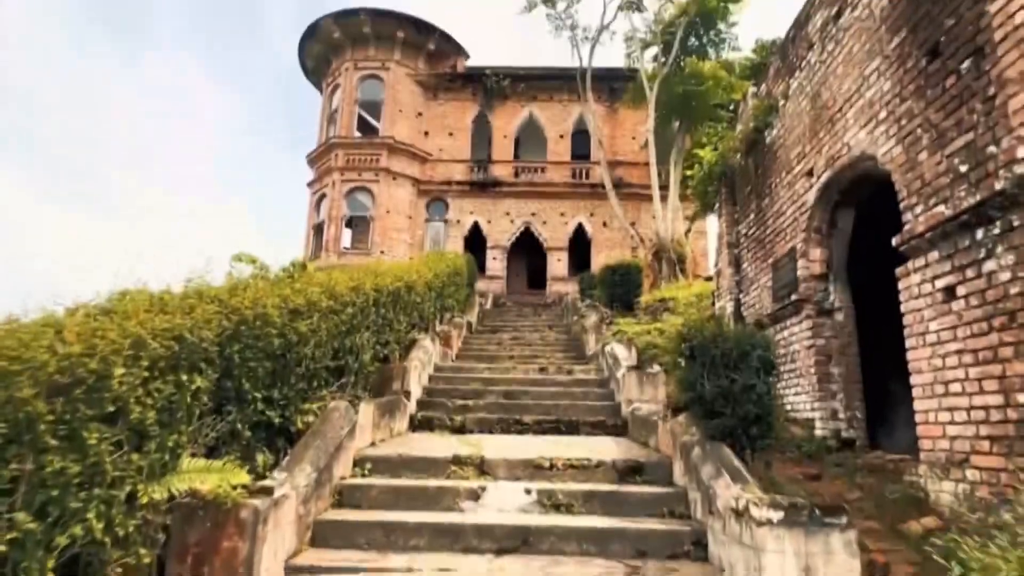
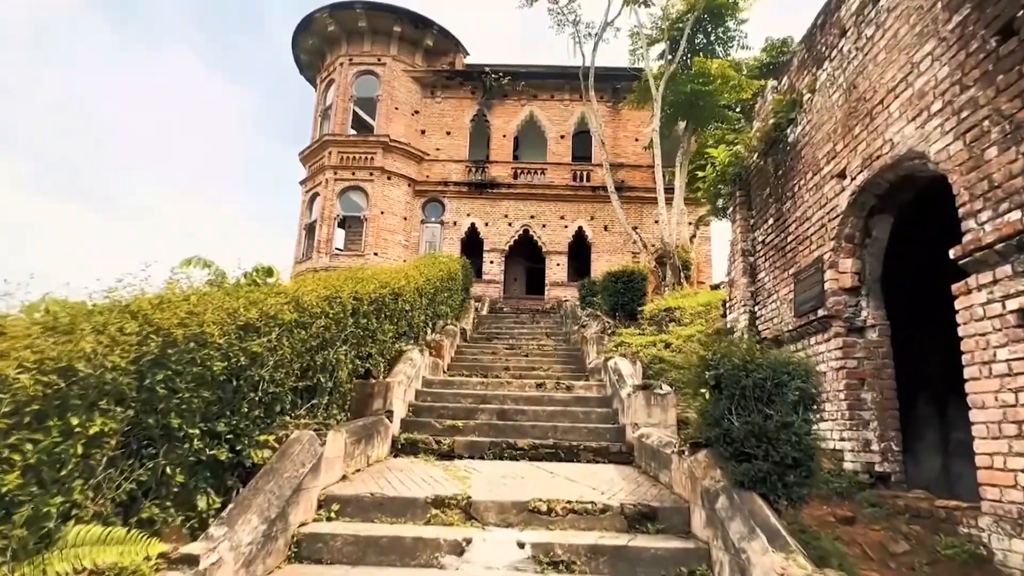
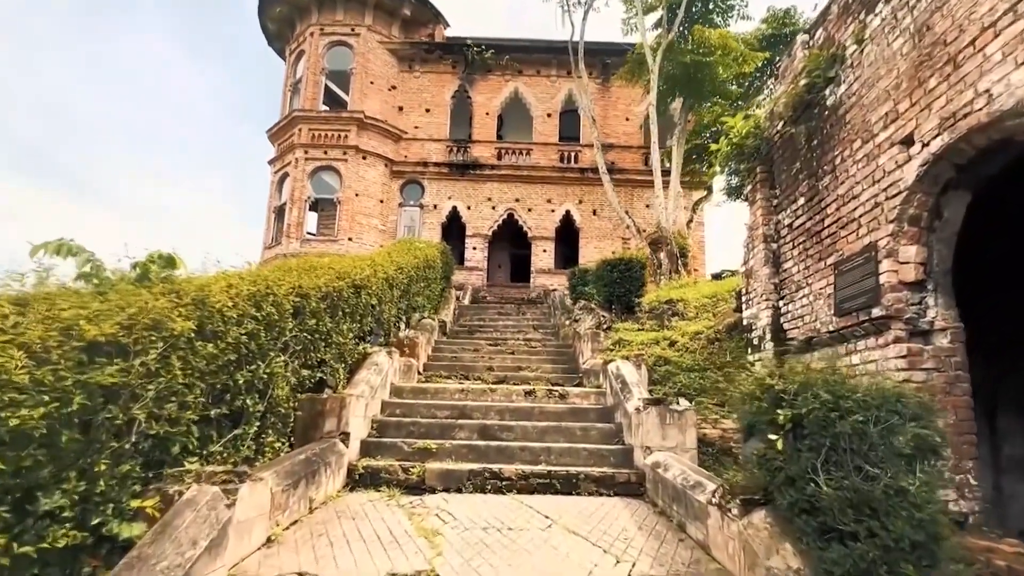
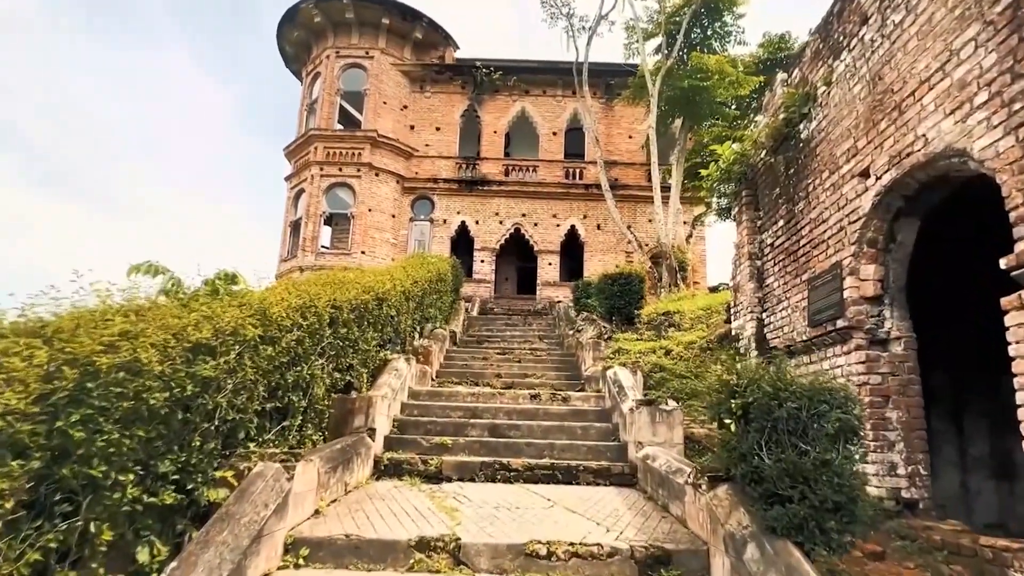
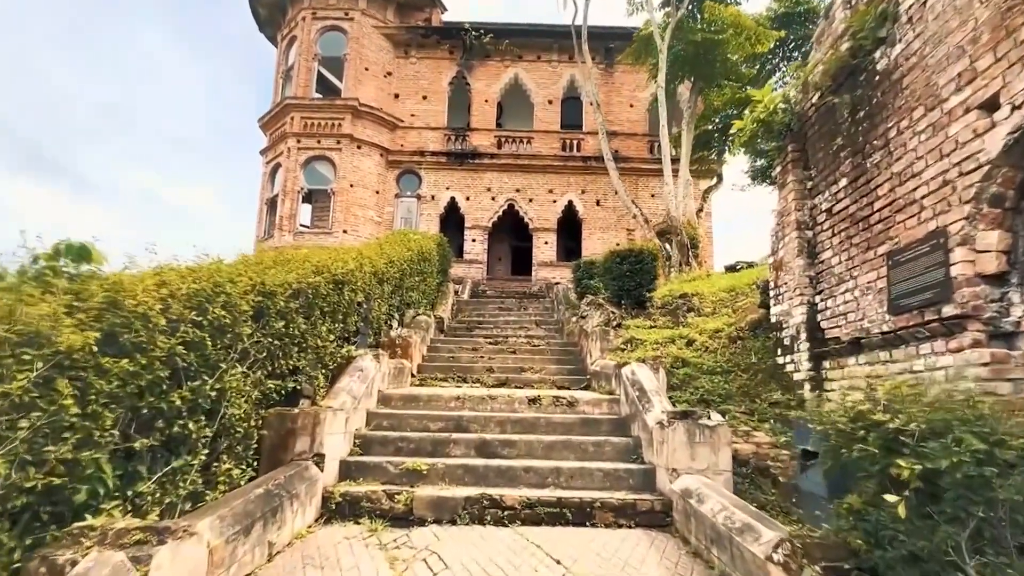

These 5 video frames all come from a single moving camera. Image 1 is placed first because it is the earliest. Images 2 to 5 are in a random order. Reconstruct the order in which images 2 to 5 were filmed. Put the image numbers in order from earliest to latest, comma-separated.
2, 4, 3, 5
